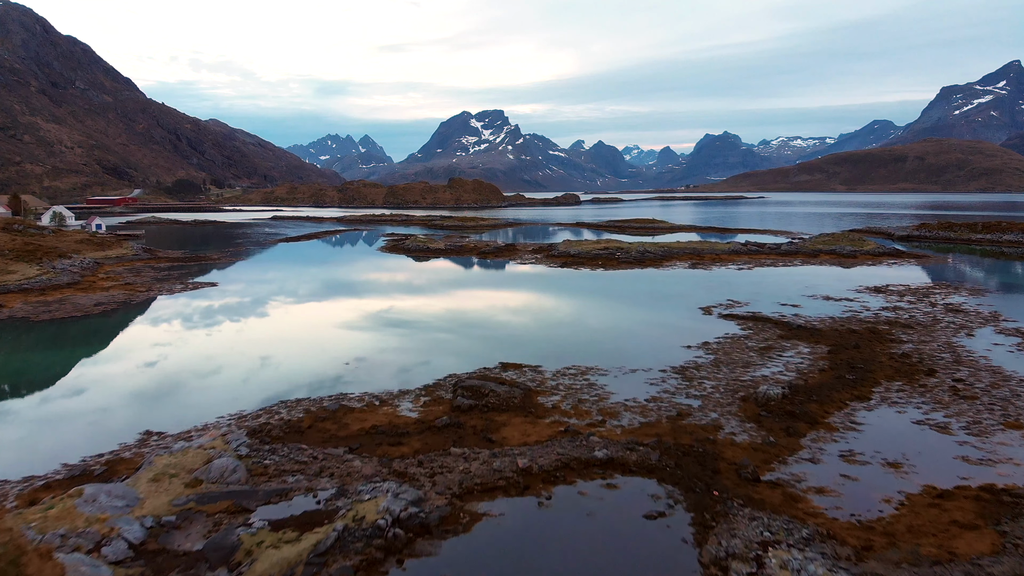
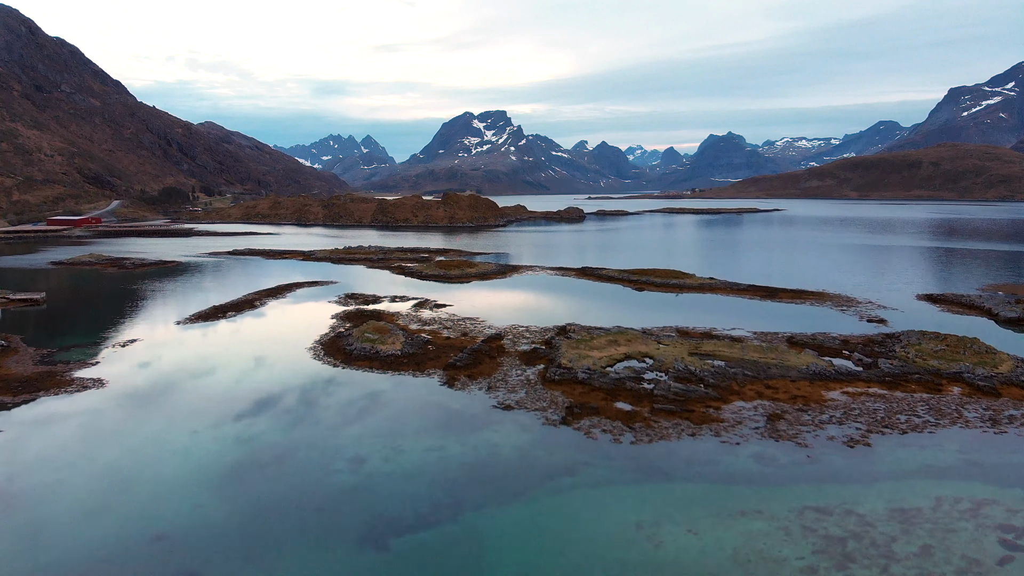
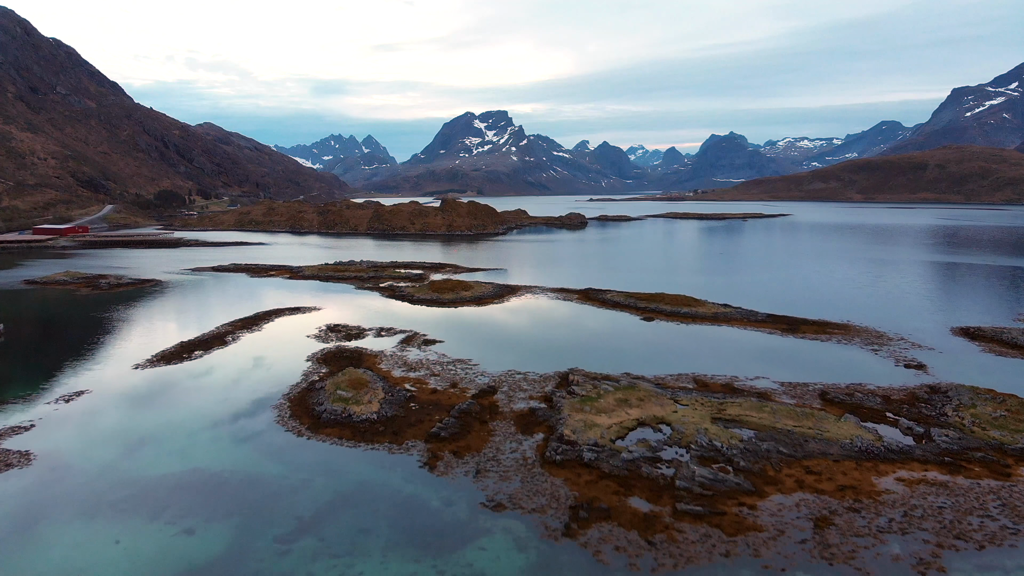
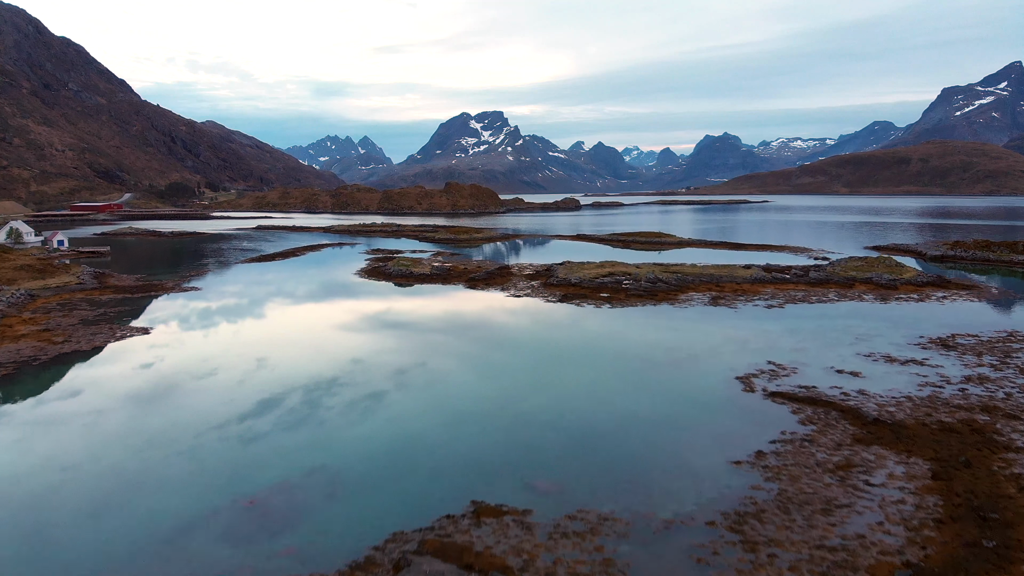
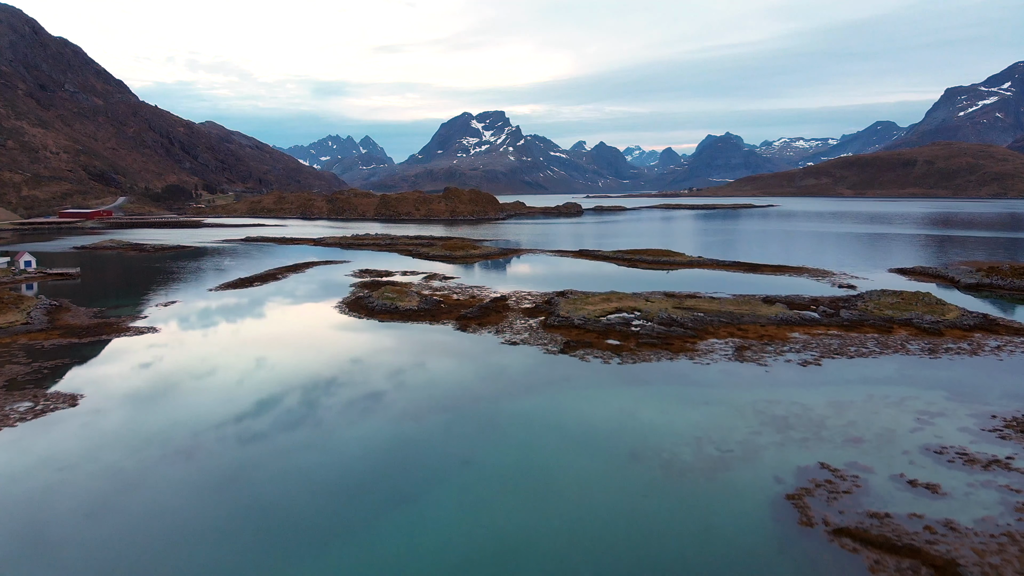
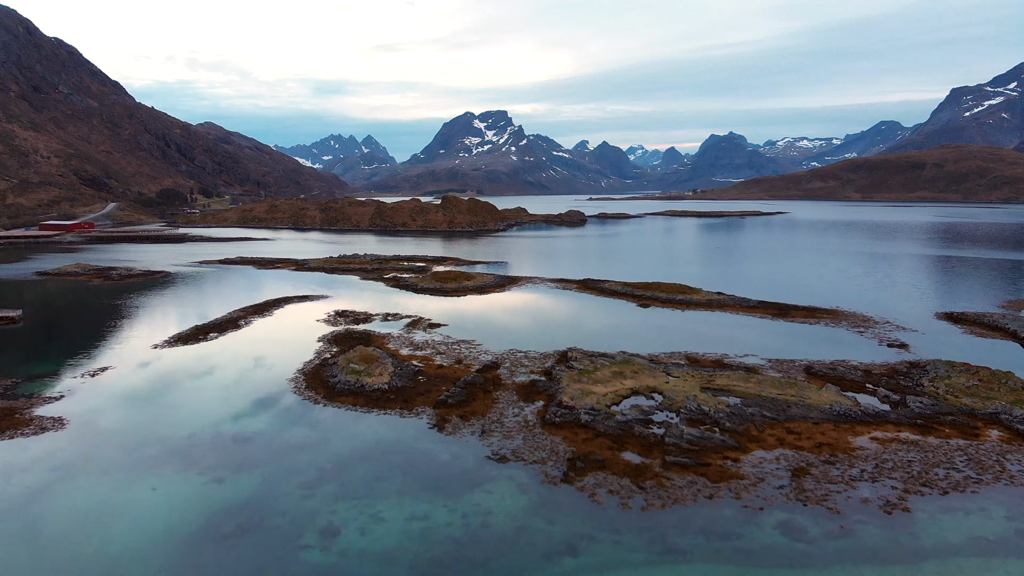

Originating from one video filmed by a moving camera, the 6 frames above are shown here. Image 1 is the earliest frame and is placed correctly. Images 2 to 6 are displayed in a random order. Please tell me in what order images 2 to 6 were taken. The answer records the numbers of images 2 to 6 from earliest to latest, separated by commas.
4, 5, 2, 6, 3
